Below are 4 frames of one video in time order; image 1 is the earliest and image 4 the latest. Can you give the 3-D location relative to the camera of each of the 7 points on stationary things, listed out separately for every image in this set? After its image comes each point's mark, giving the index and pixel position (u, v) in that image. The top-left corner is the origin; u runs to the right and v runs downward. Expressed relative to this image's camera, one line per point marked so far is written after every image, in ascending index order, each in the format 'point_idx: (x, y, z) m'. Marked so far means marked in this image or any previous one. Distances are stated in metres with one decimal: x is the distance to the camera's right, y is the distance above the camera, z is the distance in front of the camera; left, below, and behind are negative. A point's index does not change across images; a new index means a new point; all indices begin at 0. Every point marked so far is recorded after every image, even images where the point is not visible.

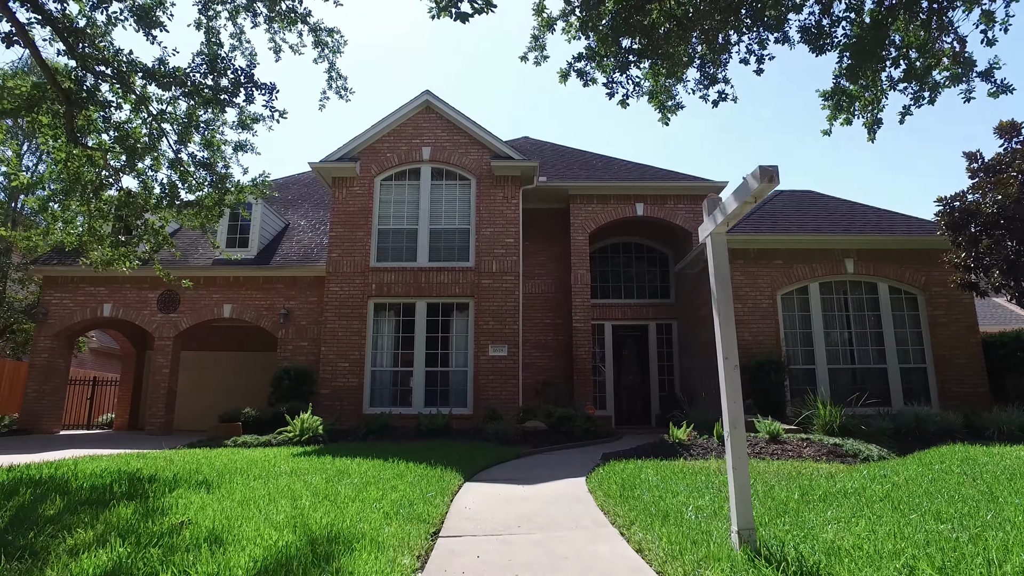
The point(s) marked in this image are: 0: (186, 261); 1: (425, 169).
0: (-7.8, +0.6, +15.3) m
1: (-2.0, +2.8, +14.9) m
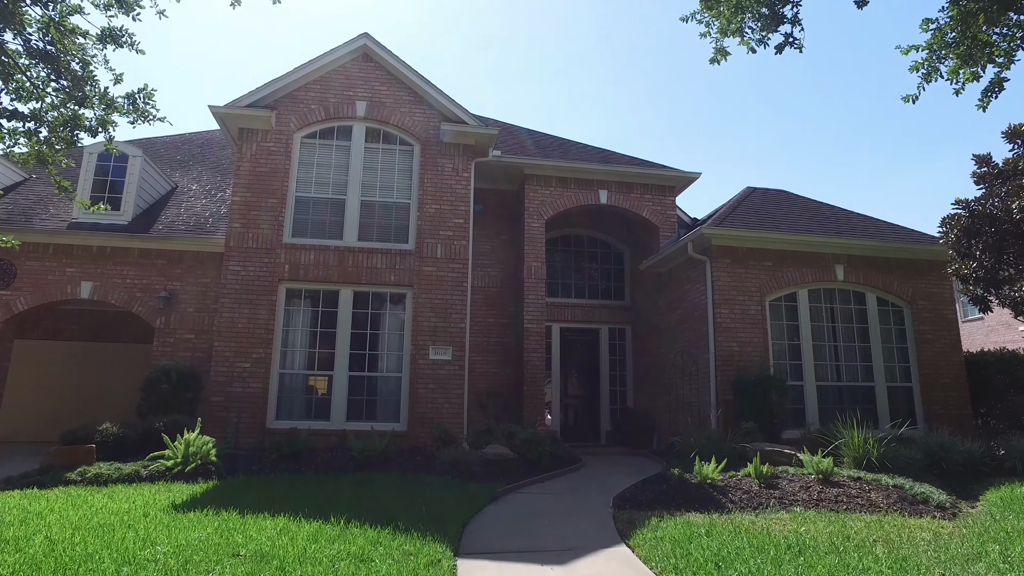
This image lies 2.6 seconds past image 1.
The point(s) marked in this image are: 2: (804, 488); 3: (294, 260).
0: (-8.8, +1.2, +11.7) m
1: (-2.9, +3.0, +12.2) m
2: (+2.9, -2.0, +6.5) m
3: (-3.8, +0.5, +11.4) m
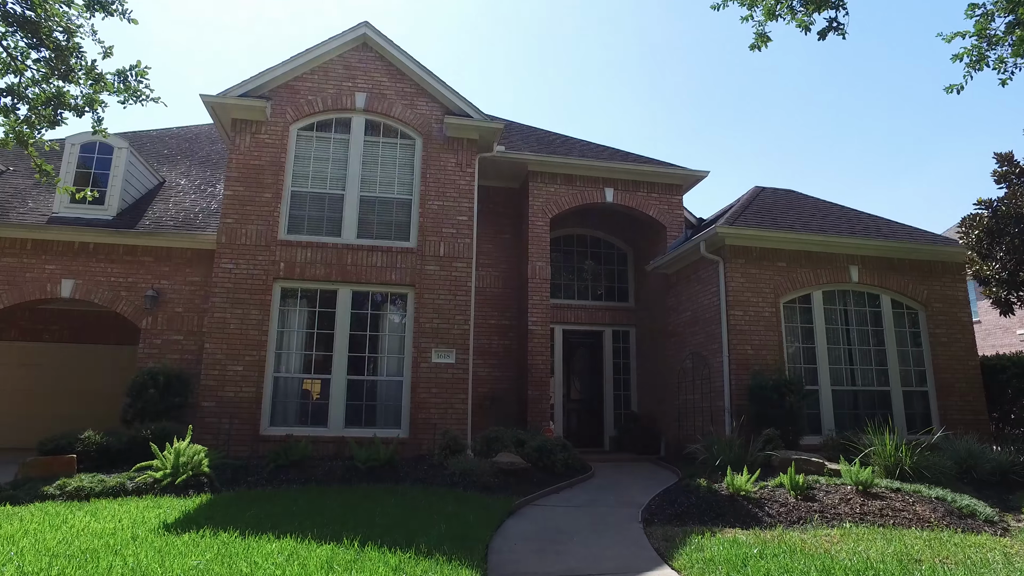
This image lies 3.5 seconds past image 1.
0: (-8.7, +1.2, +11.0) m
1: (-2.8, +3.0, +11.7) m
2: (+3.1, -2.0, +6.0) m
3: (-3.7, +0.5, +10.9) m
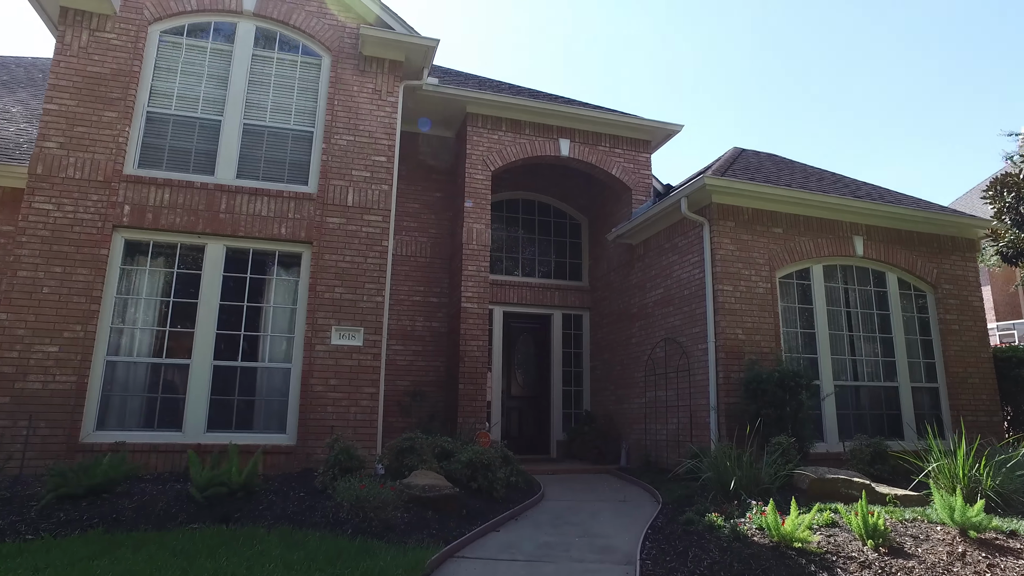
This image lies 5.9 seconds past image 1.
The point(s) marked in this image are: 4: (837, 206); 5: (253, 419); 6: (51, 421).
0: (-9.5, +1.9, +7.6) m
1: (-3.7, +3.6, +8.8) m
2: (+2.6, -1.6, +3.8) m
3: (-4.6, +1.1, +7.9) m
4: (+4.6, +1.2, +9.2) m
5: (-3.1, -1.6, +7.9) m
6: (-5.1, -1.5, +7.2) m
